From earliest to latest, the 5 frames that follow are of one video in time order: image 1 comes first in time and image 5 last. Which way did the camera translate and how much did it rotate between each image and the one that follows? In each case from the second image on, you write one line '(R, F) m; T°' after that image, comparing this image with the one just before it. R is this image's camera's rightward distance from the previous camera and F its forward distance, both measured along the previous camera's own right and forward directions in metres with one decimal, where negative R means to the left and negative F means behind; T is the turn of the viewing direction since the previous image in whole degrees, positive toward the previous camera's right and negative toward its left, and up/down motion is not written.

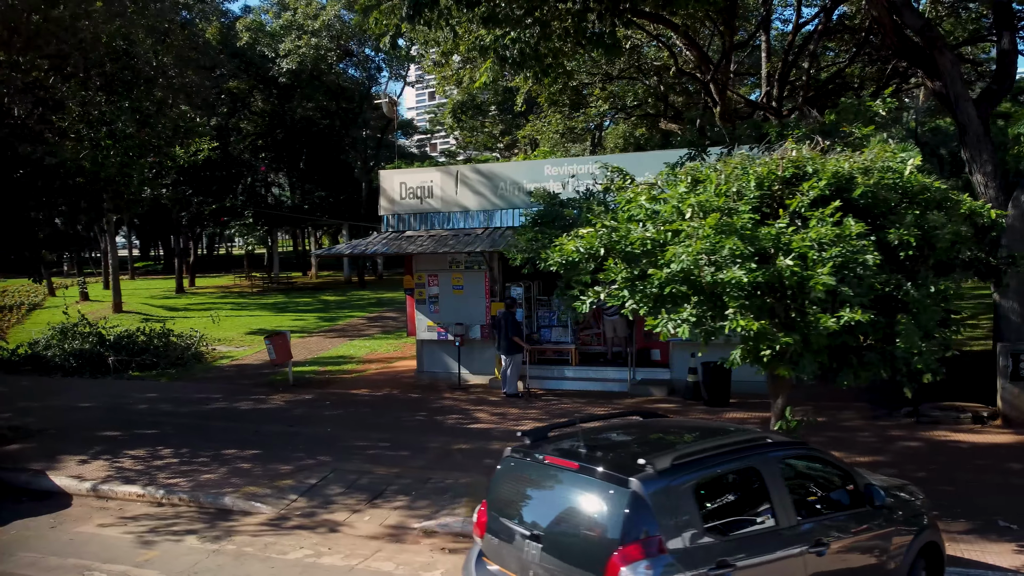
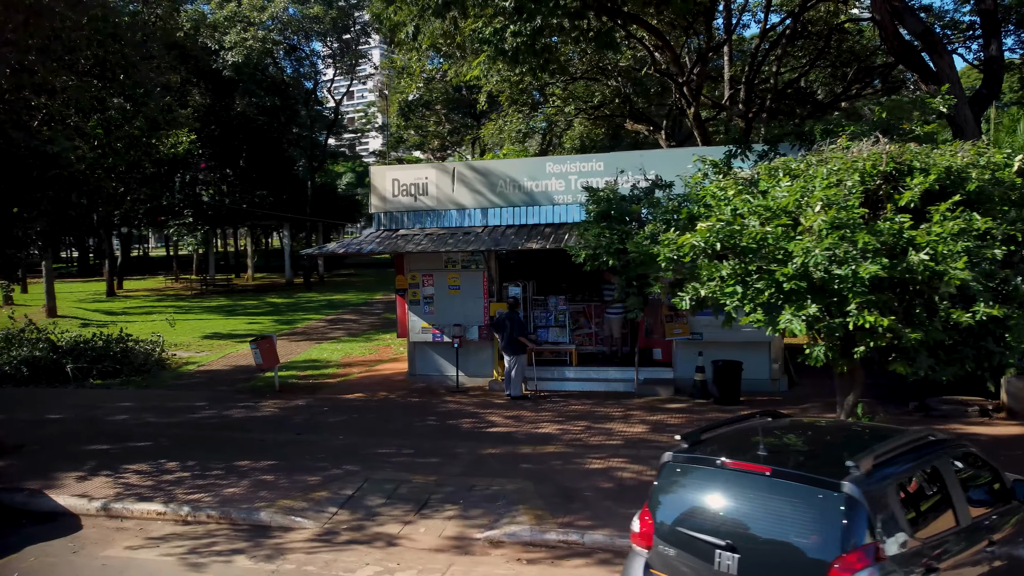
(-1.2, +0.3) m; +6°
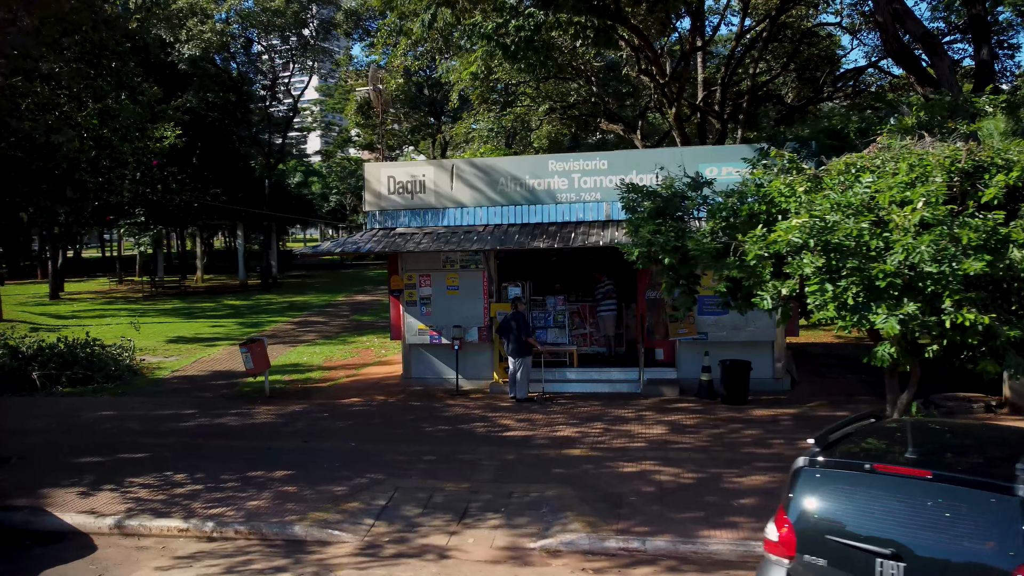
(-0.9, +0.3) m; +4°
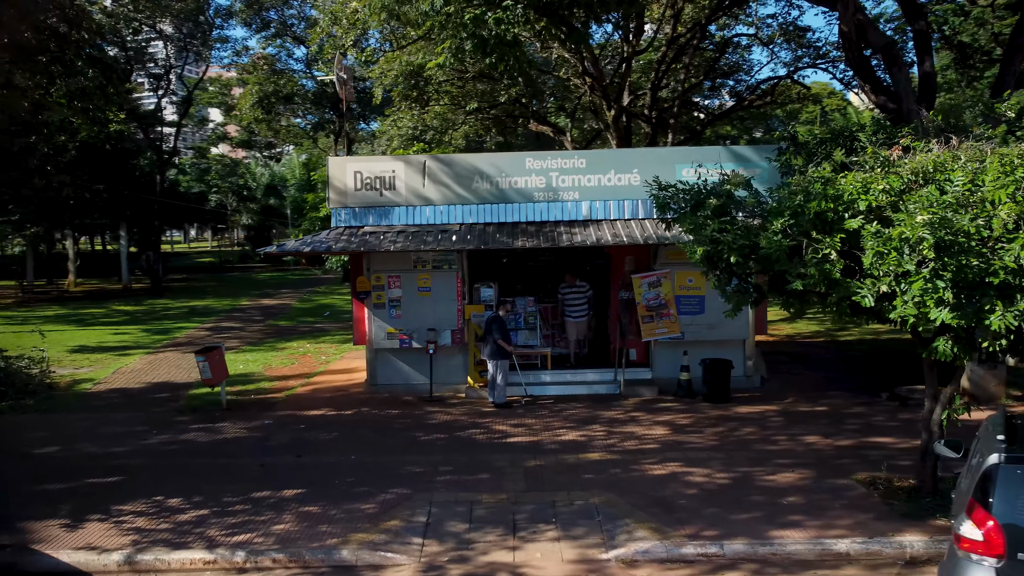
(-1.5, +0.5) m; +9°
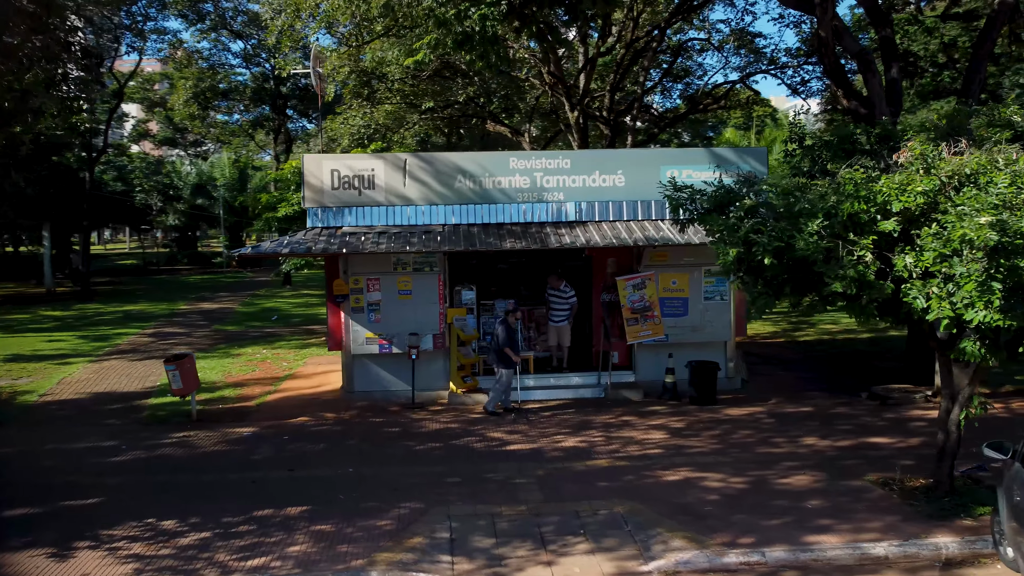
(-0.8, +0.3) m; +5°
